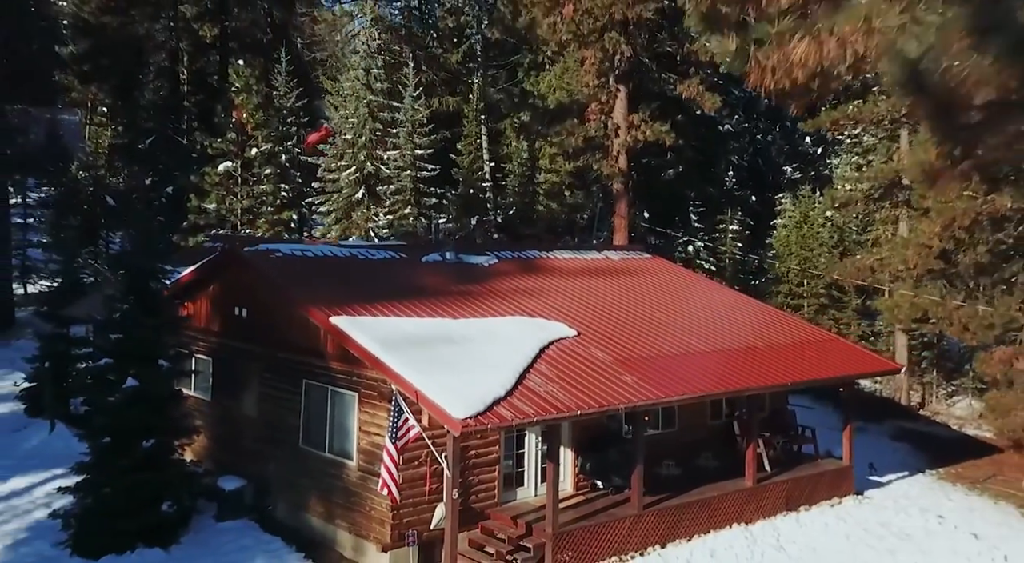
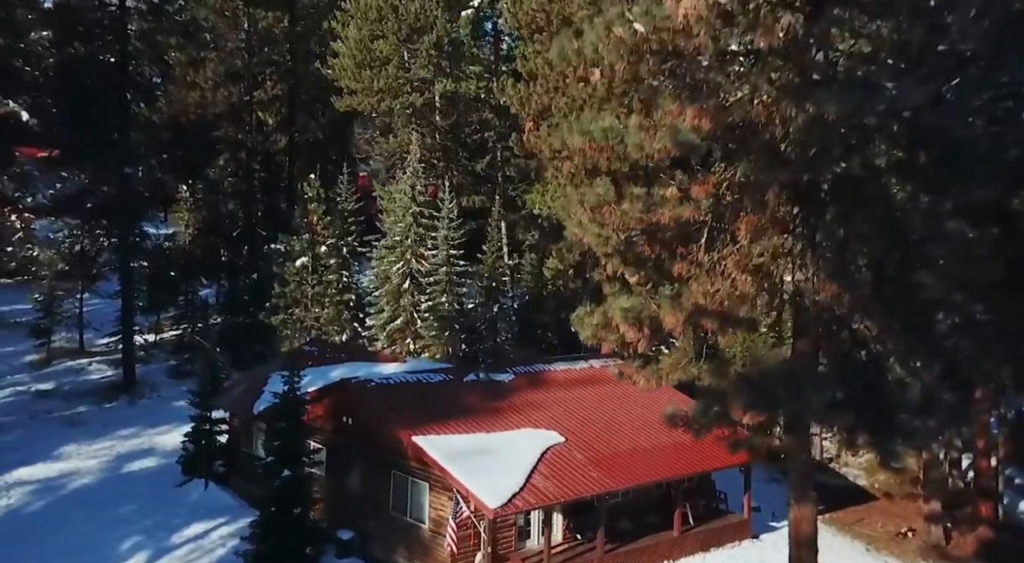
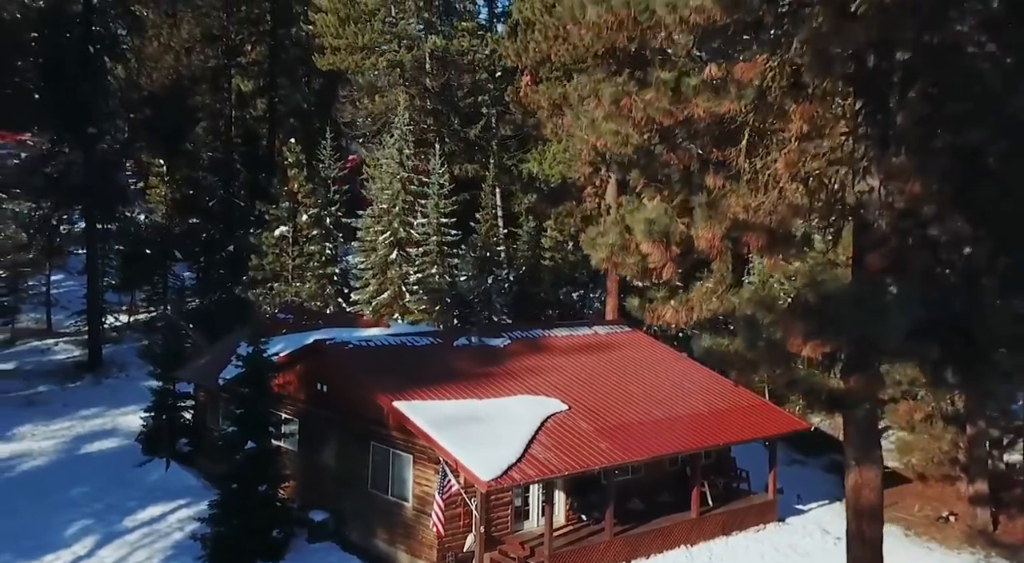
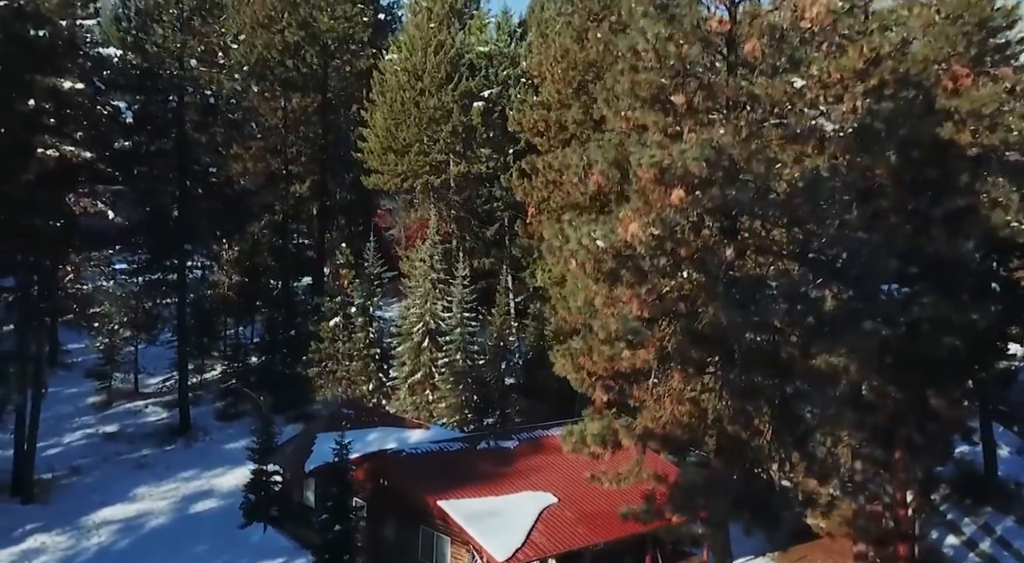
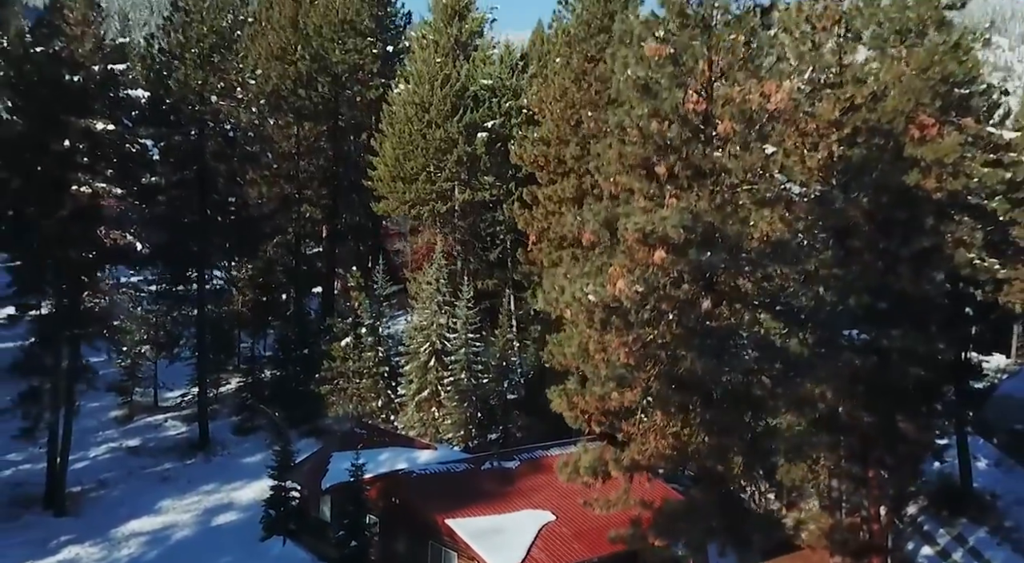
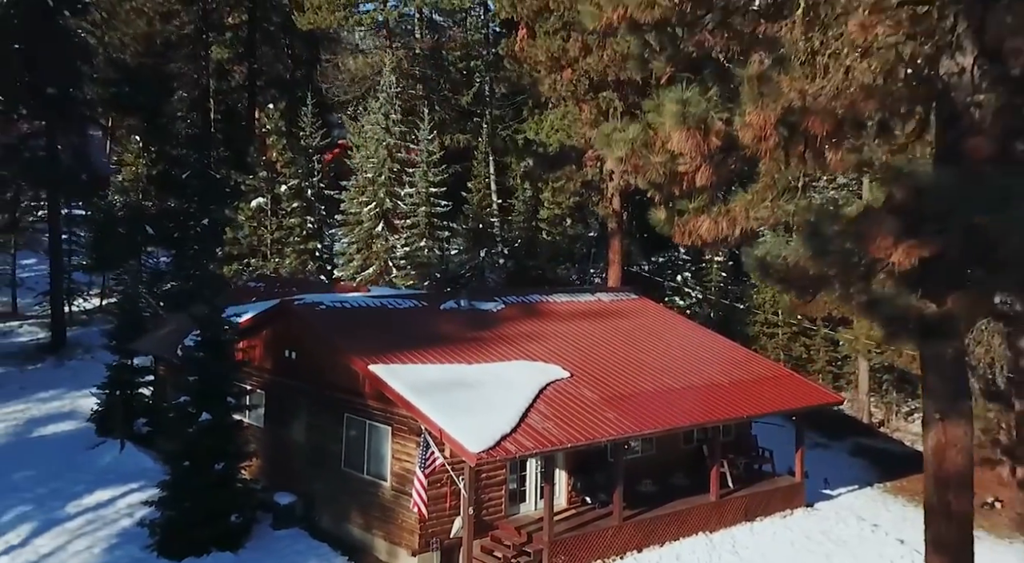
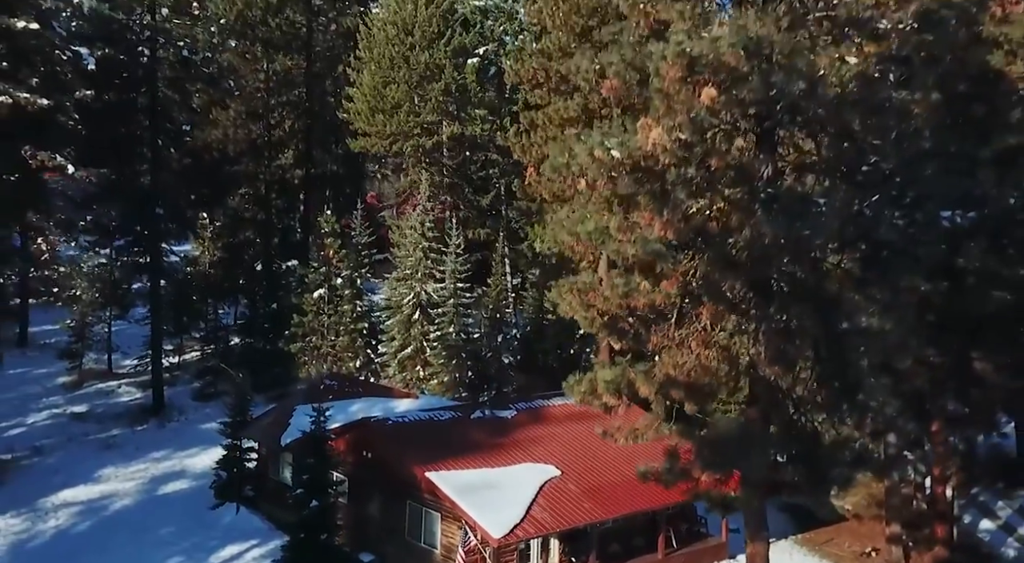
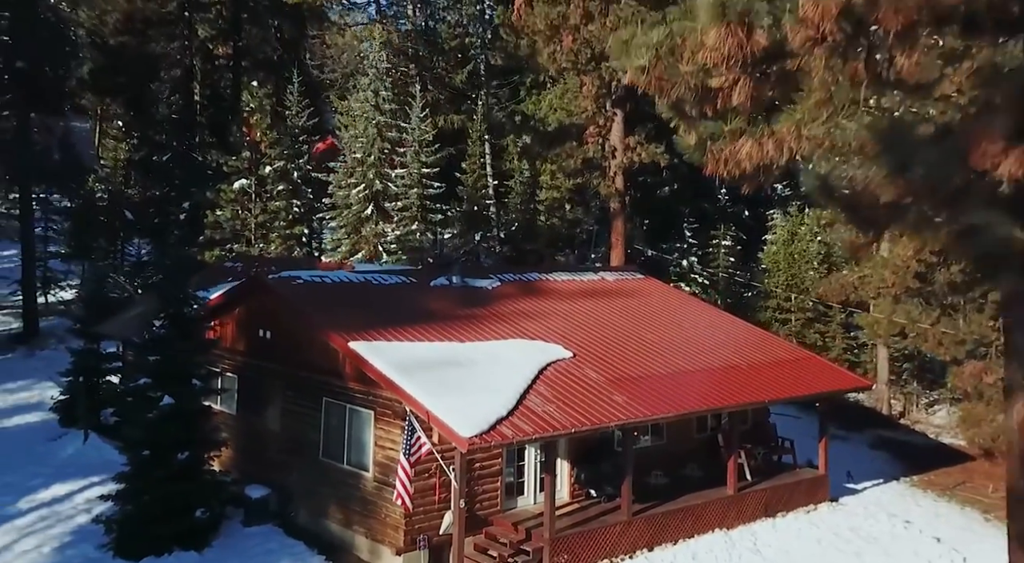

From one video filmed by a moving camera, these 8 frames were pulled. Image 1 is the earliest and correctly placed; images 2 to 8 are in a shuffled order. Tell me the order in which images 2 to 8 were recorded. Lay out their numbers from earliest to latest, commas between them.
8, 6, 3, 2, 7, 4, 5
